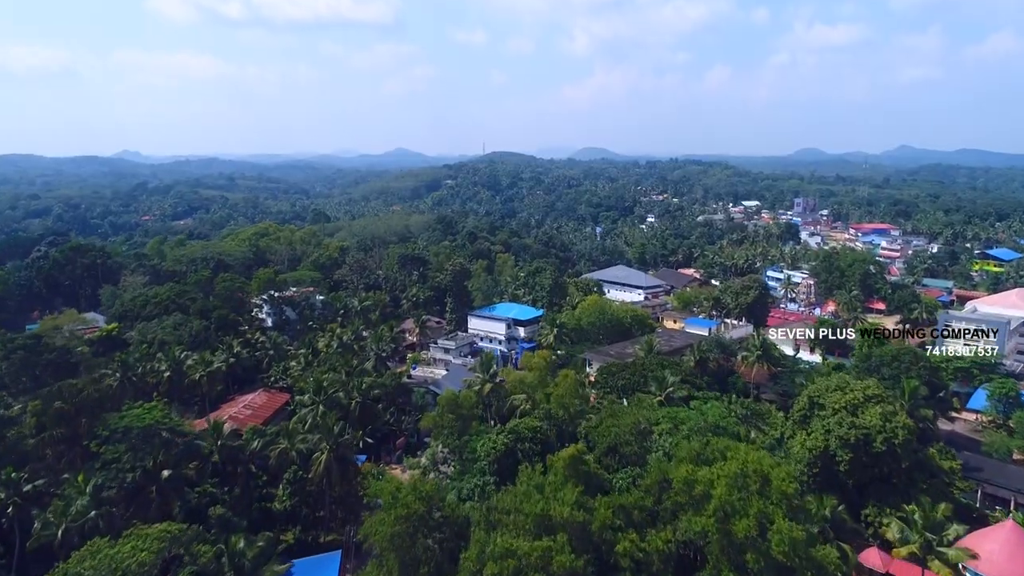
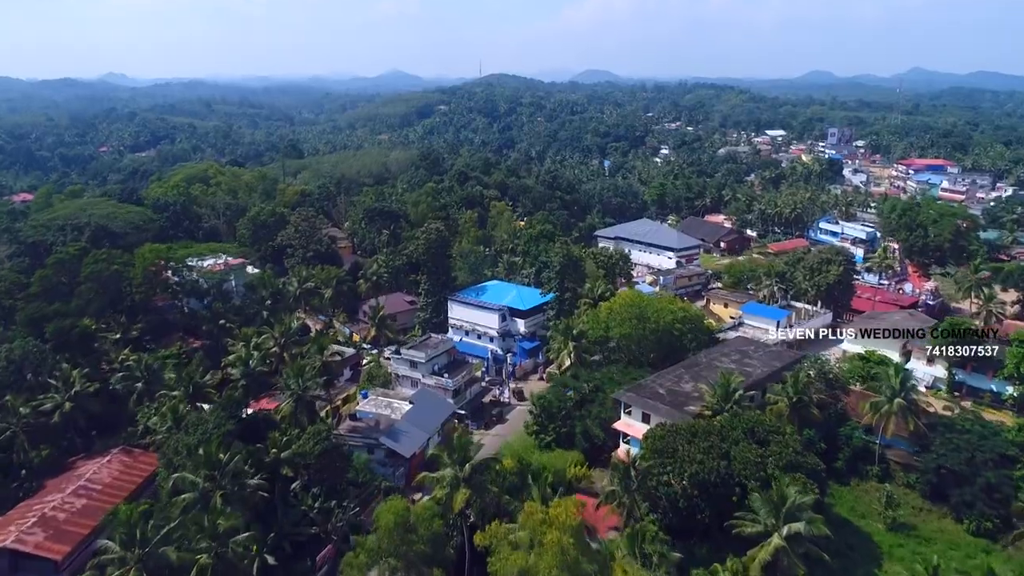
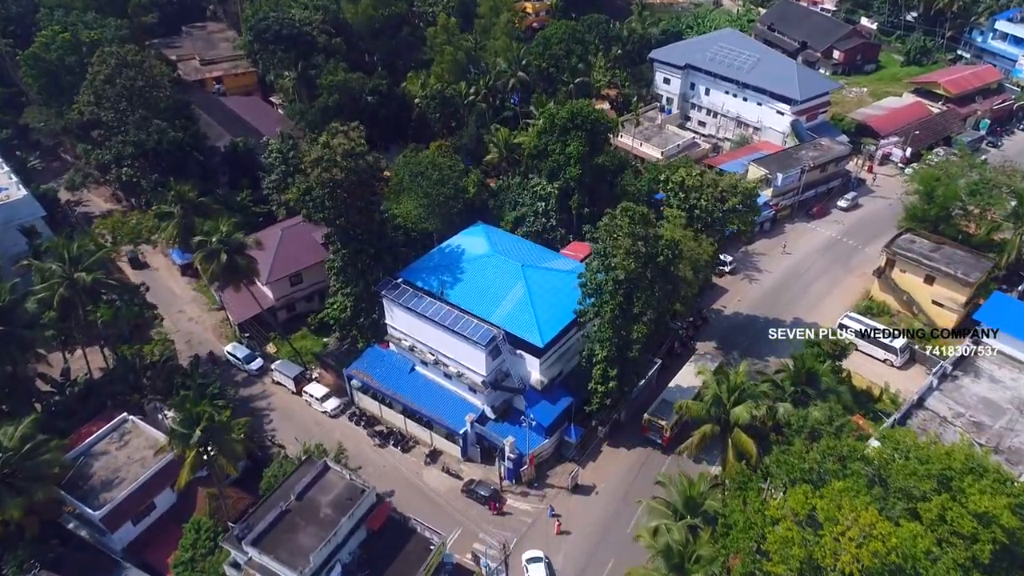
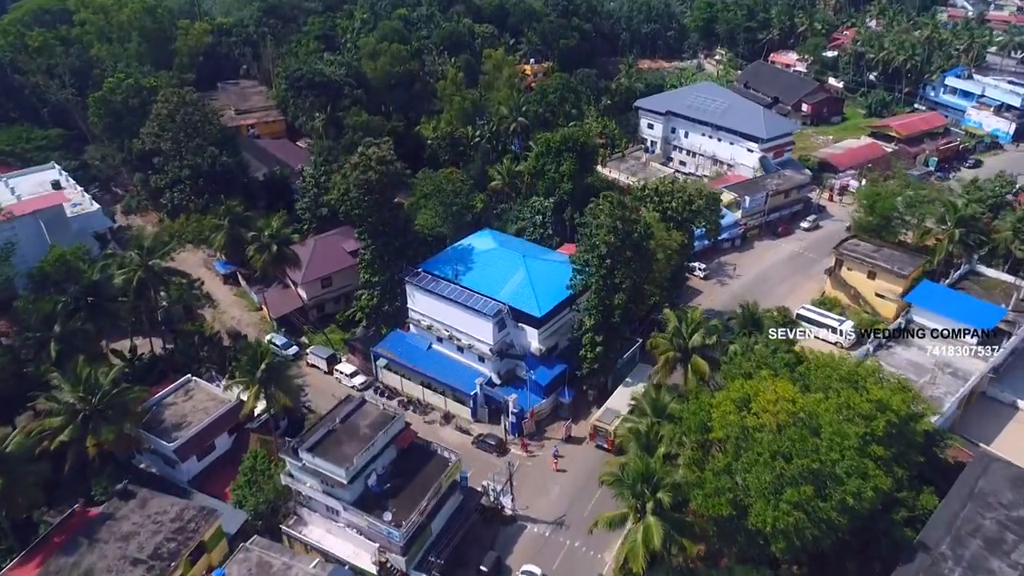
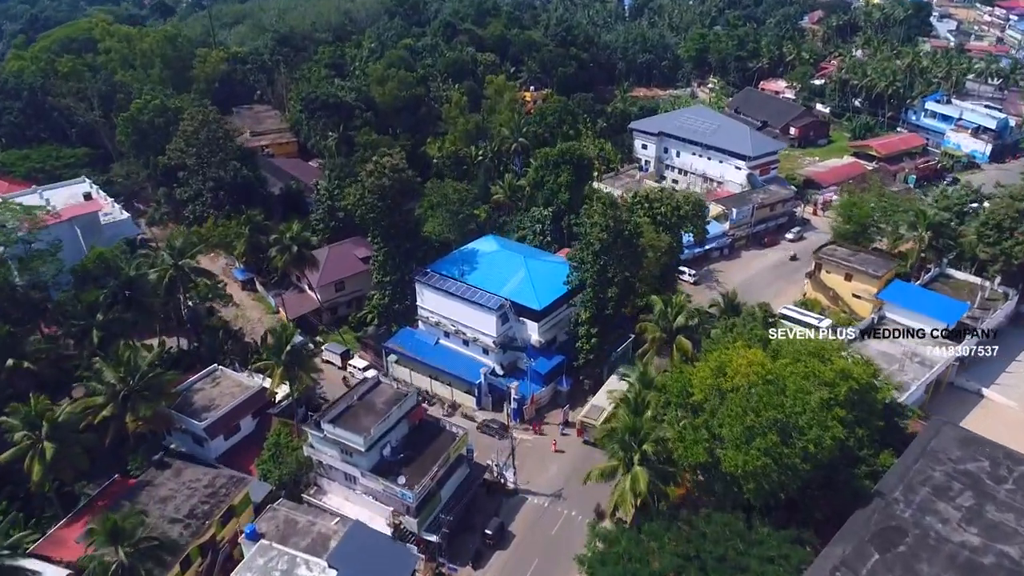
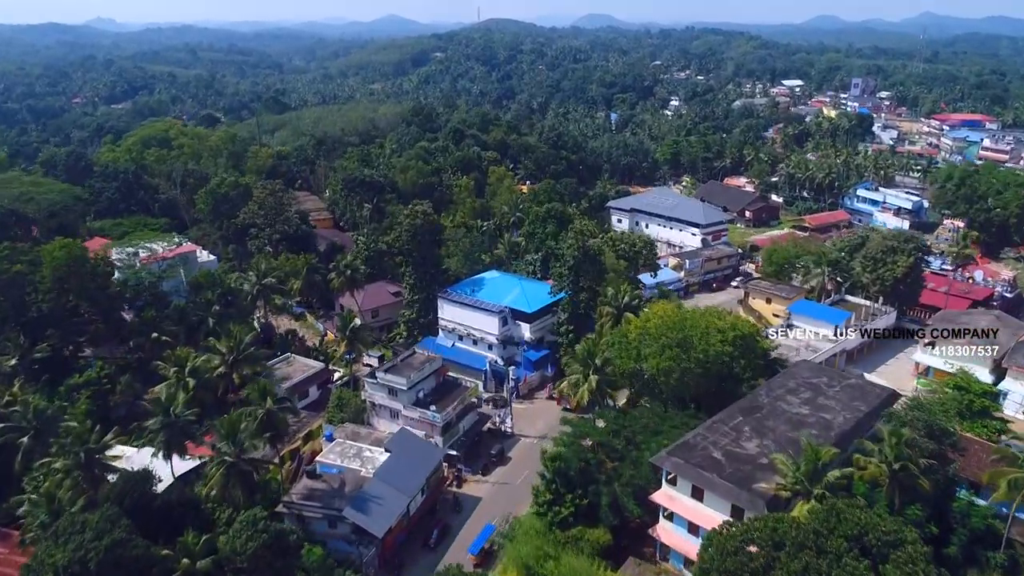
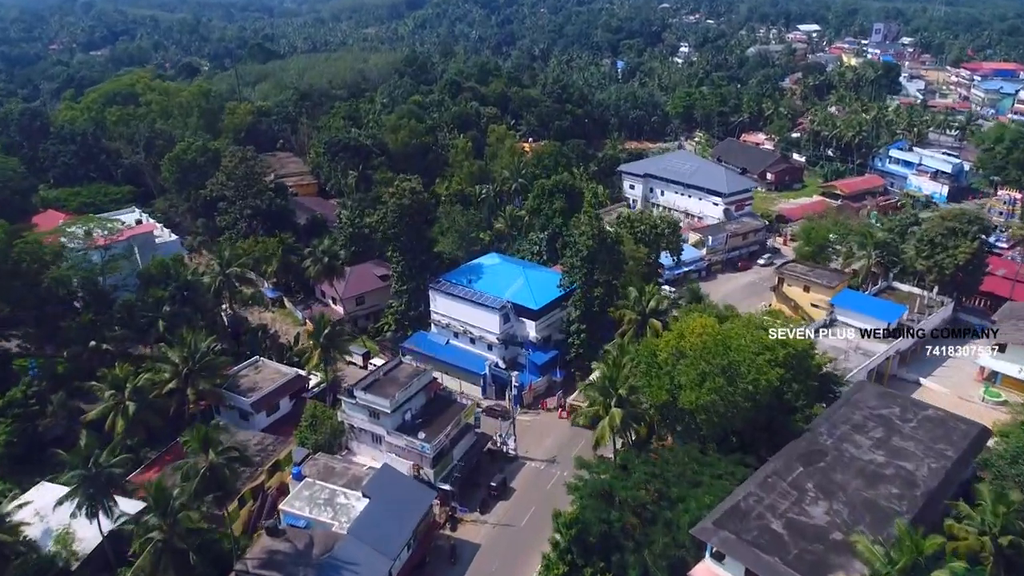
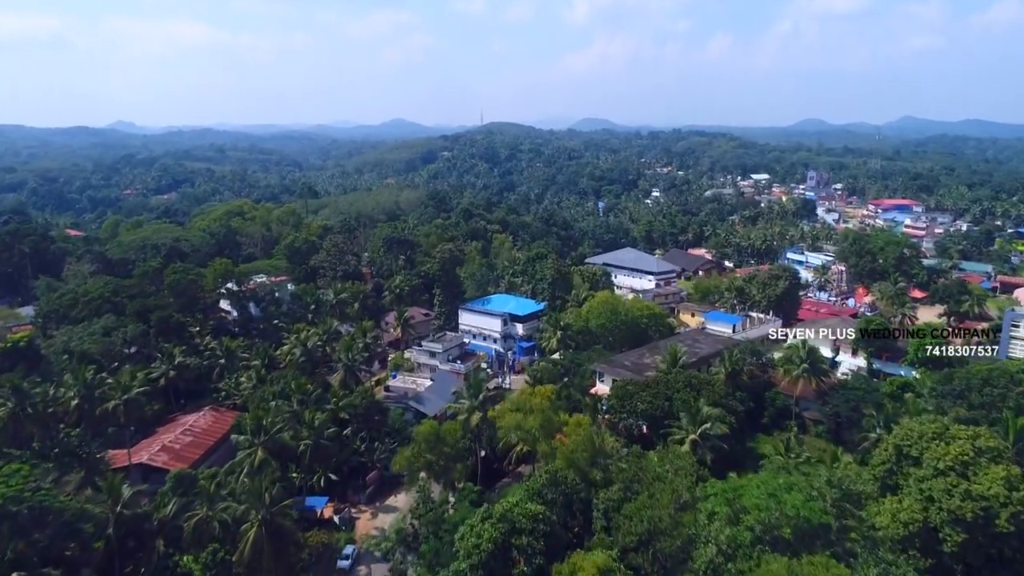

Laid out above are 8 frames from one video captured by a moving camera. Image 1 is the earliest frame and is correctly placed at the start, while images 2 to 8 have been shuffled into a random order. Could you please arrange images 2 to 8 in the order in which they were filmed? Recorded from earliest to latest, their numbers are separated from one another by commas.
8, 2, 6, 7, 5, 4, 3
